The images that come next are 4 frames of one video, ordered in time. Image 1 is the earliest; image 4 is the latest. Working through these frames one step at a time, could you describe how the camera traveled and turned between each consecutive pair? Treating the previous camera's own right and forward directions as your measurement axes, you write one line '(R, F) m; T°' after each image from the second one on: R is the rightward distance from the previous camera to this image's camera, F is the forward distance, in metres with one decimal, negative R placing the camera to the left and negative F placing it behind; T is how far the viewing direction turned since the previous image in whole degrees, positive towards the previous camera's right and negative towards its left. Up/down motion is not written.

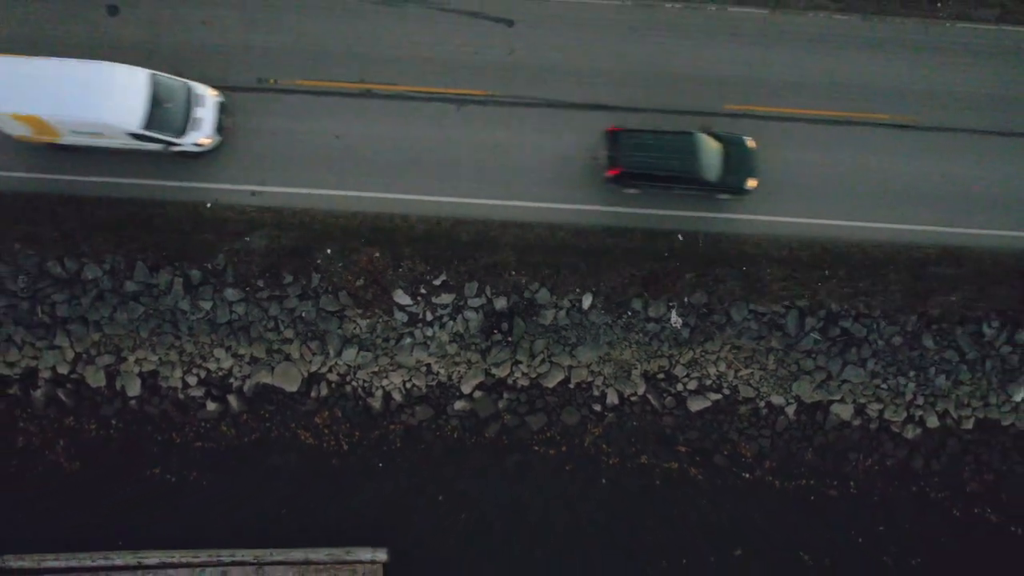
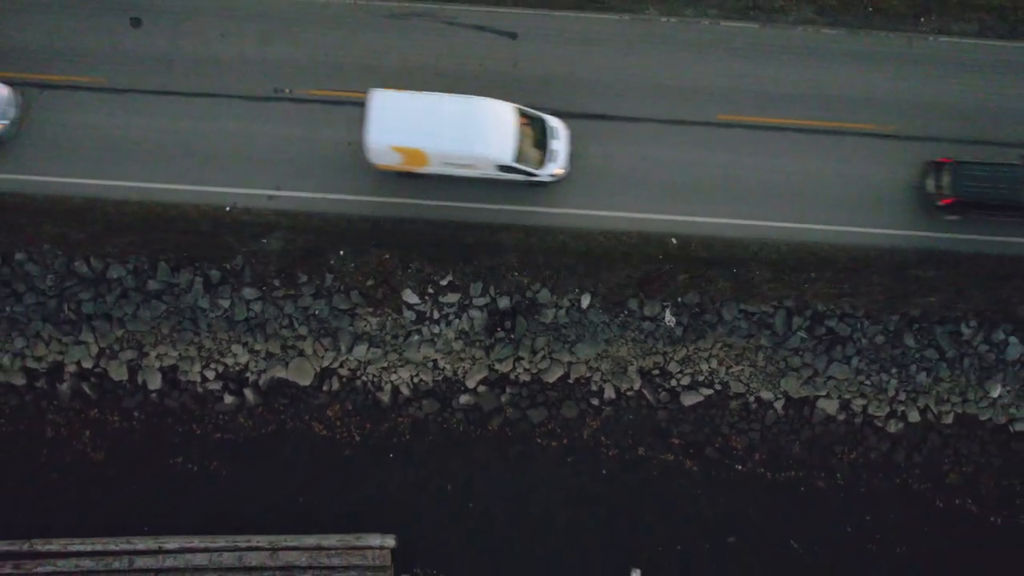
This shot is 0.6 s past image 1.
(0.0, -1.0) m; 0°
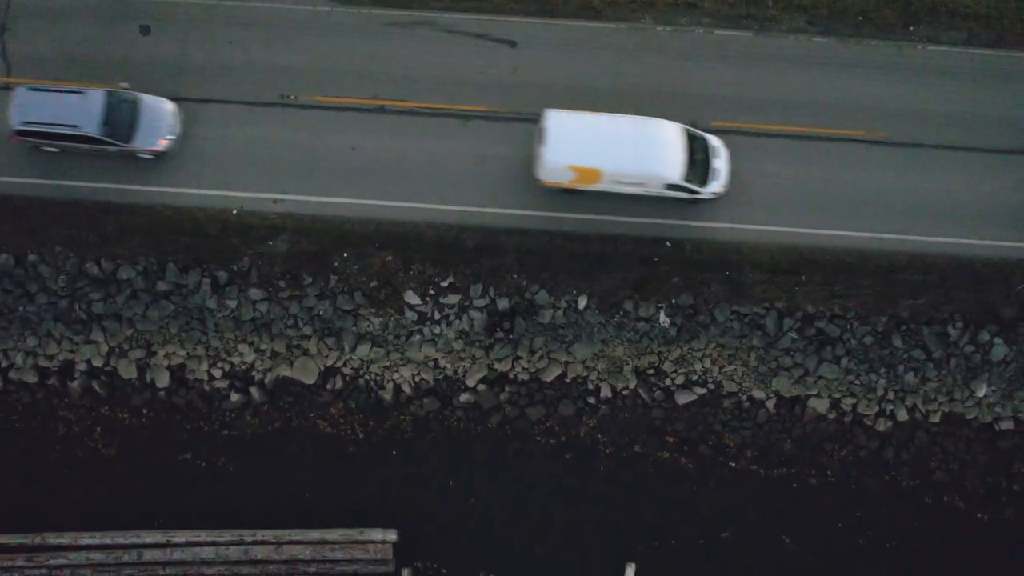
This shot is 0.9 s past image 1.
(0.0, -0.5) m; 0°
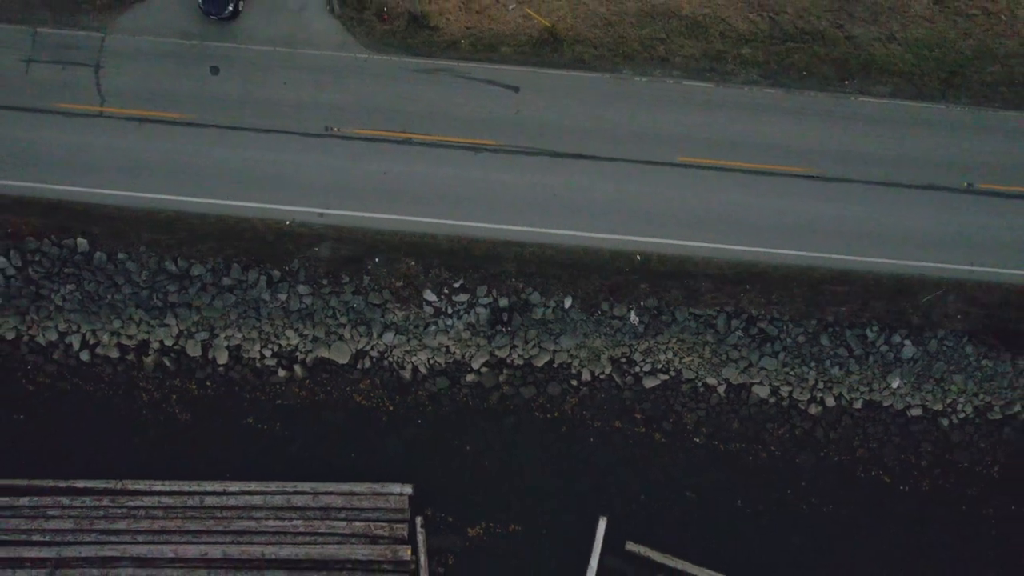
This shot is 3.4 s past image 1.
(+0.2, -4.3) m; 0°
